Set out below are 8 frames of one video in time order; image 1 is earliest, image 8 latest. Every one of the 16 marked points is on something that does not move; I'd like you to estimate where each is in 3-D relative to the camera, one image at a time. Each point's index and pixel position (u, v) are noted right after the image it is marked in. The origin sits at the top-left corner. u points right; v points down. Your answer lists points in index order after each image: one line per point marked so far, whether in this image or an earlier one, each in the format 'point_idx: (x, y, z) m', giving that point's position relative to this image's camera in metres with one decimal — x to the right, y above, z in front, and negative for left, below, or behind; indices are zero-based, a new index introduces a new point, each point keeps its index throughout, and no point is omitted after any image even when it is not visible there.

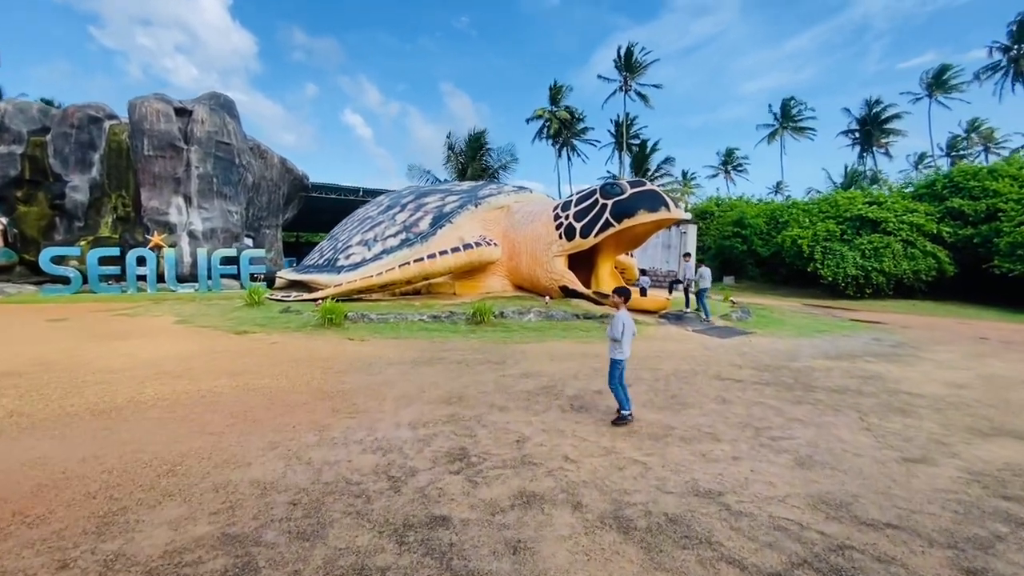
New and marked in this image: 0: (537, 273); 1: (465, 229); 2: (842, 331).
0: (+0.5, +0.3, +9.8) m
1: (-1.0, +1.3, +10.3) m
2: (+5.8, -0.7, +8.4) m
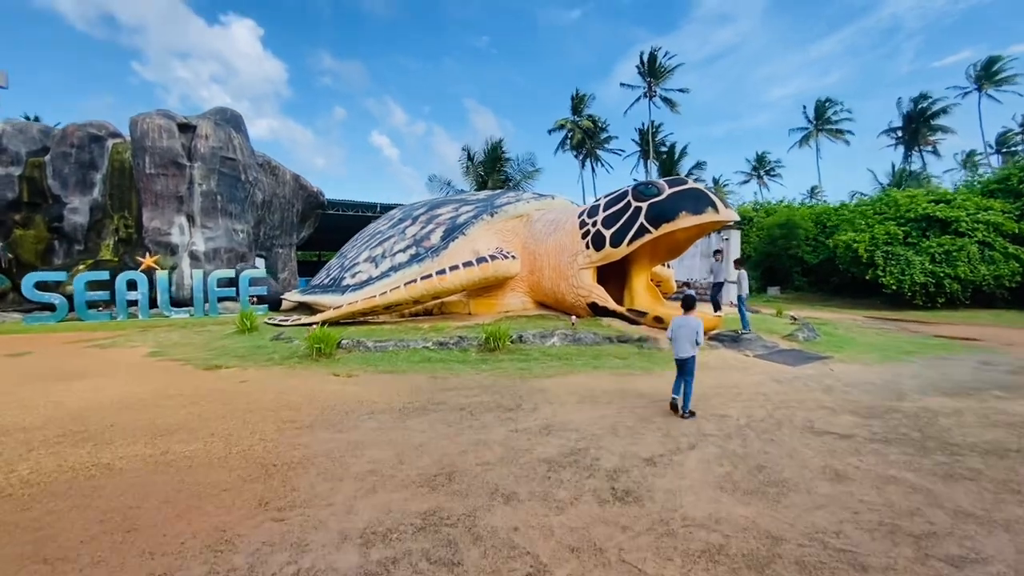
0: (+0.9, 0.0, +8.6) m
1: (-0.6, +0.9, +9.2) m
2: (+6.1, -0.9, +6.9) m
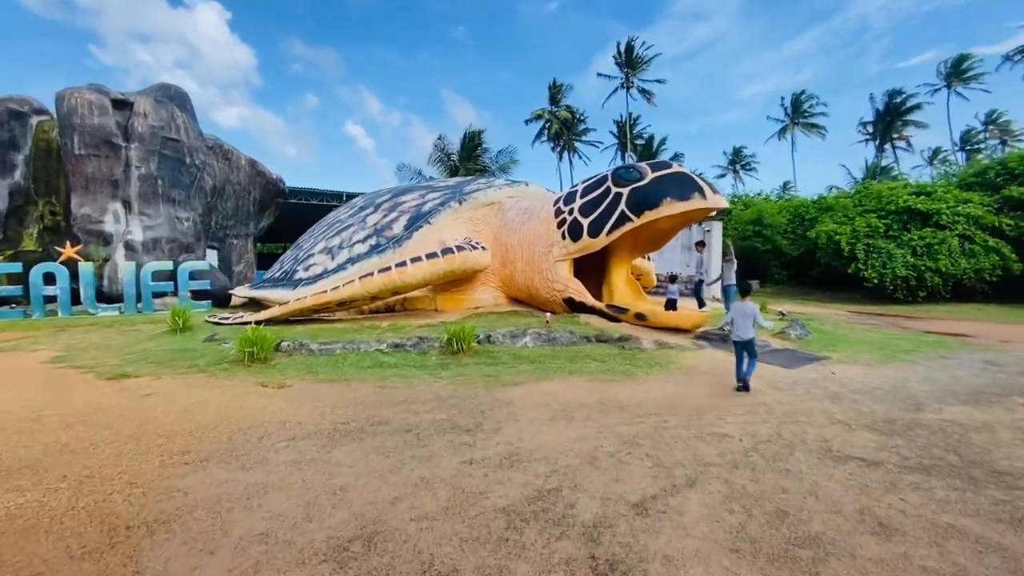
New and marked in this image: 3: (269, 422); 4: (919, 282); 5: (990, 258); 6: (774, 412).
0: (+0.4, +0.1, +7.9) m
1: (-1.2, +1.0, +8.4) m
2: (+5.7, -0.8, +6.4) m
3: (-1.8, -1.0, +3.5) m
4: (+10.8, +0.2, +12.7) m
5: (+12.3, +0.8, +12.4) m
6: (+2.0, -1.0, +3.7) m
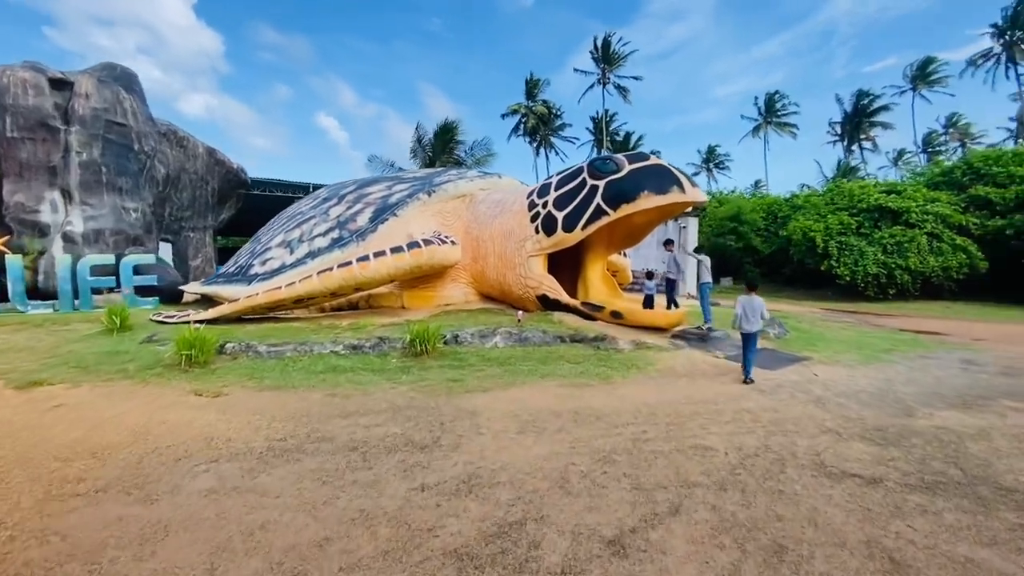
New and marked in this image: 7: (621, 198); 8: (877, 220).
0: (-0.1, +0.1, +7.5) m
1: (-1.6, +1.1, +8.0) m
2: (+5.3, -0.8, +6.3) m
3: (-2.0, -0.9, +3.0) m
4: (+10.1, +0.2, +12.9) m
5: (+11.7, +0.8, +12.6) m
6: (+1.8, -1.0, +3.5) m
7: (+1.5, +1.2, +6.4) m
8: (+10.4, +1.9, +13.6) m
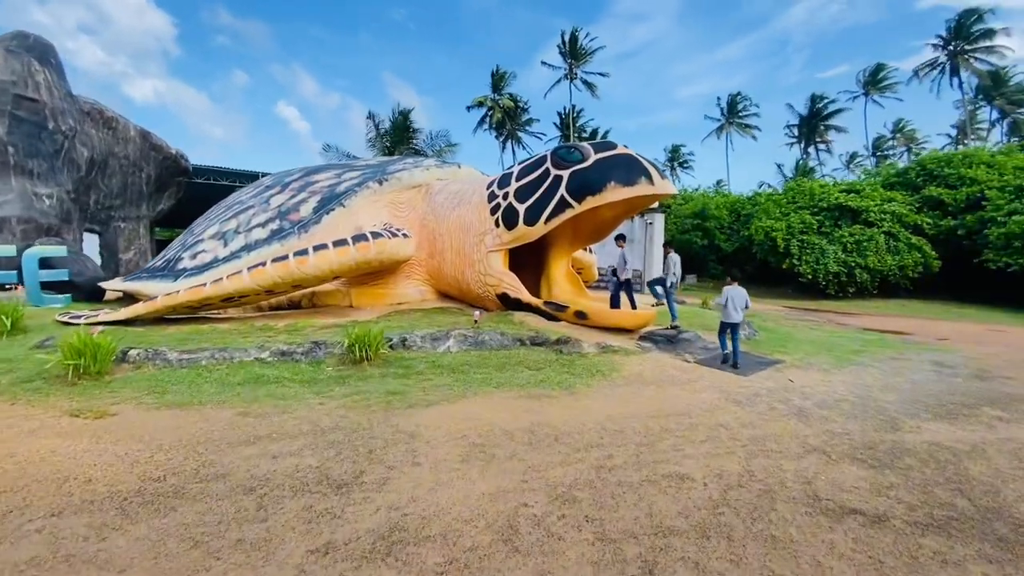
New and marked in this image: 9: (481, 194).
0: (-0.7, +0.2, +7.0) m
1: (-2.3, +1.1, +7.3) m
2: (+4.7, -0.8, +6.1) m
3: (-2.3, -0.9, +2.4) m
4: (+9.1, +0.3, +13.0) m
5: (+10.7, +0.9, +12.8) m
6: (+1.4, -1.0, +3.1) m
7: (+0.9, +1.2, +6.0) m
8: (+9.3, +2.0, +13.8) m
9: (-0.5, +1.4, +7.0) m
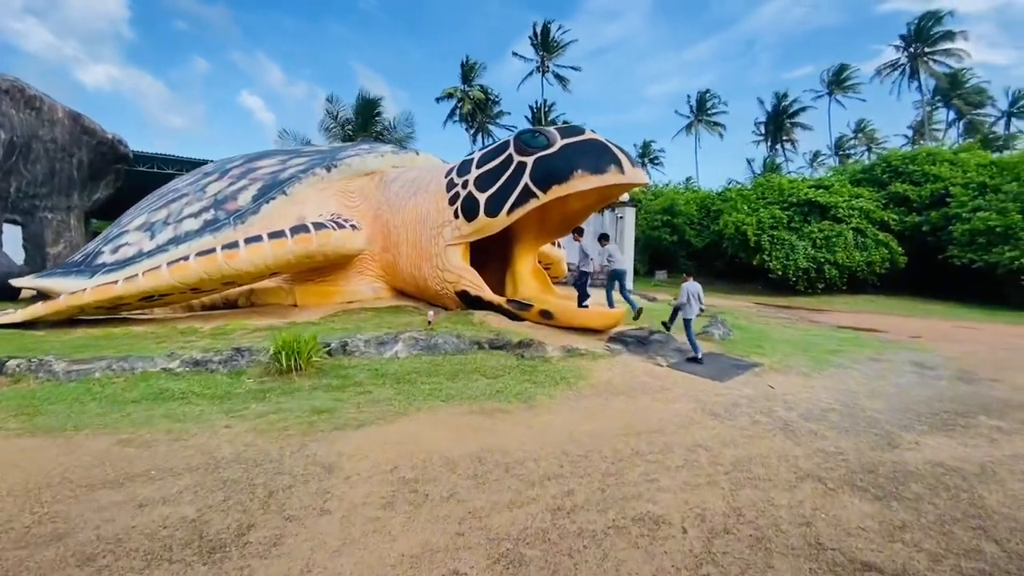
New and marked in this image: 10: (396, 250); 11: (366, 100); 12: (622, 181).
0: (-1.2, +0.2, +6.4) m
1: (-2.8, +1.2, +6.6) m
2: (+4.2, -0.7, +5.9) m
3: (-2.6, -0.9, +1.7) m
4: (+8.3, +0.4, +13.0) m
5: (+9.8, +1.0, +12.8) m
6: (+1.1, -0.9, +2.6) m
7: (+0.5, +1.3, +5.5) m
8: (+8.4, +2.1, +13.7) m
9: (-1.0, +1.4, +6.4) m
10: (-1.6, +0.5, +6.7) m
11: (-5.4, +7.0, +17.9) m
12: (+1.2, +1.2, +5.4) m
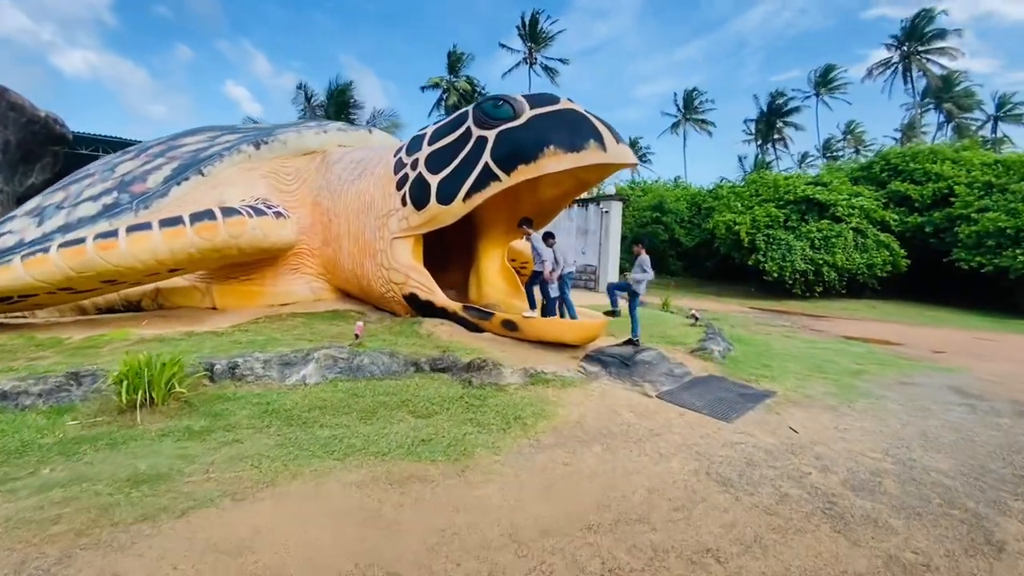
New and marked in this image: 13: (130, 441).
0: (-1.6, +0.2, +5.3) m
1: (-3.2, +1.2, +5.5) m
2: (+3.8, -0.8, +4.9) m
3: (-2.9, -1.0, +0.6) m
4: (+7.7, +0.3, +12.1) m
5: (+9.2, +0.9, +12.0) m
6: (+0.8, -1.0, +1.6) m
7: (+0.1, +1.2, +4.5) m
8: (+7.8, +2.0, +12.9) m
9: (-1.4, +1.4, +5.3) m
10: (-2.1, +0.5, +5.6) m
11: (-6.1, +7.1, +16.7) m
12: (+0.8, +1.1, +4.3) m
13: (-2.0, -0.8, +2.5) m
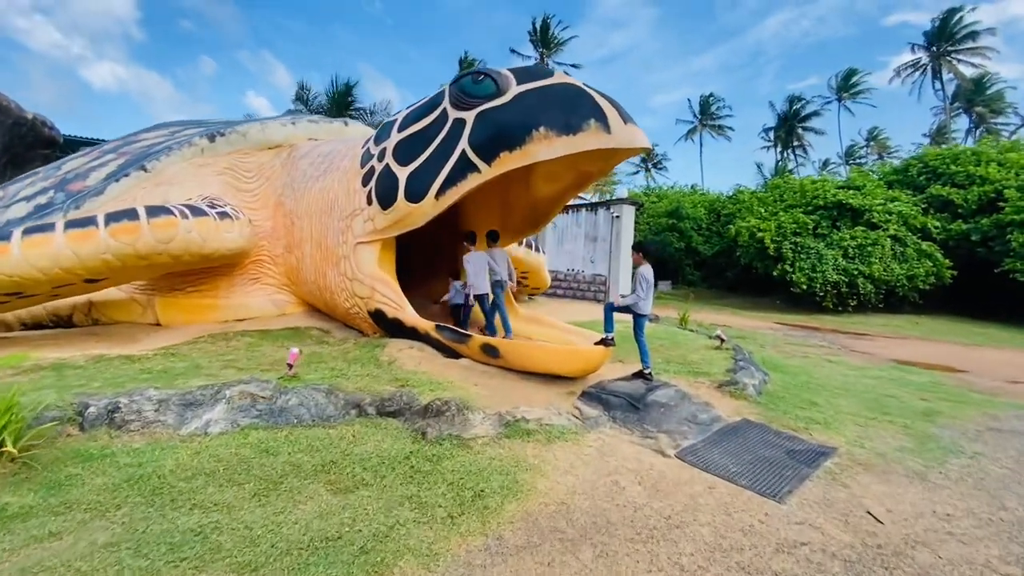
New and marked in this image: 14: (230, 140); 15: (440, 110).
0: (-1.7, +0.1, +4.5) m
1: (-3.3, +1.1, +4.8) m
2: (+3.7, -1.0, +4.0) m
3: (-3.2, -1.0, -0.2) m
4: (+7.8, 0.0, +11.0) m
5: (+9.3, +0.6, +10.9) m
6: (+0.5, -1.1, +0.7) m
7: (-0.1, +1.1, +3.6) m
8: (+7.9, +1.7, +11.8) m
9: (-1.5, +1.3, +4.5) m
10: (-2.2, +0.4, +4.8) m
11: (-5.8, +6.8, +16.2) m
12: (+0.7, +1.0, +3.5) m
13: (-2.2, -0.9, +1.7) m
14: (-3.0, +1.6, +5.1) m
15: (-0.6, +1.5, +4.0) m
